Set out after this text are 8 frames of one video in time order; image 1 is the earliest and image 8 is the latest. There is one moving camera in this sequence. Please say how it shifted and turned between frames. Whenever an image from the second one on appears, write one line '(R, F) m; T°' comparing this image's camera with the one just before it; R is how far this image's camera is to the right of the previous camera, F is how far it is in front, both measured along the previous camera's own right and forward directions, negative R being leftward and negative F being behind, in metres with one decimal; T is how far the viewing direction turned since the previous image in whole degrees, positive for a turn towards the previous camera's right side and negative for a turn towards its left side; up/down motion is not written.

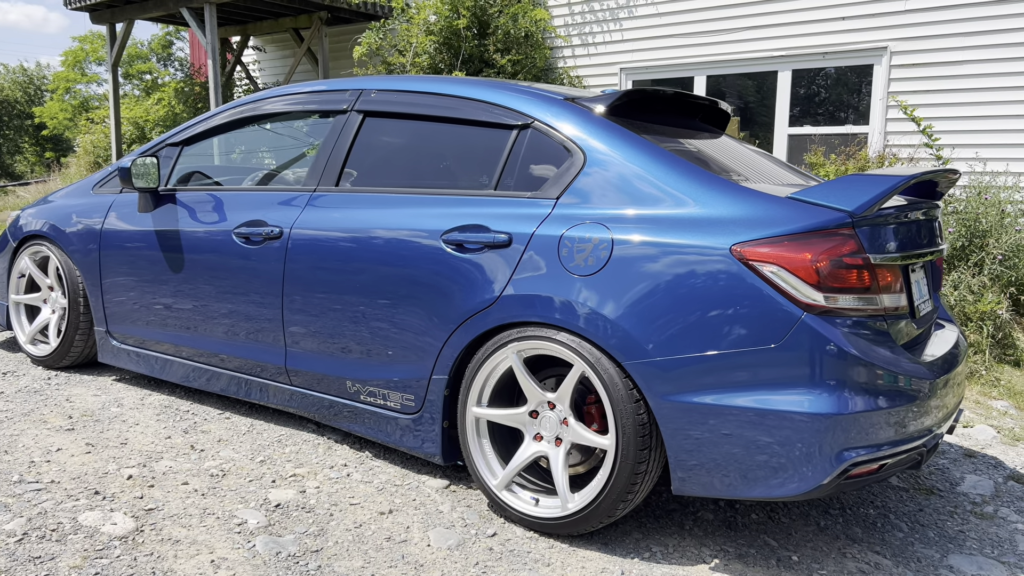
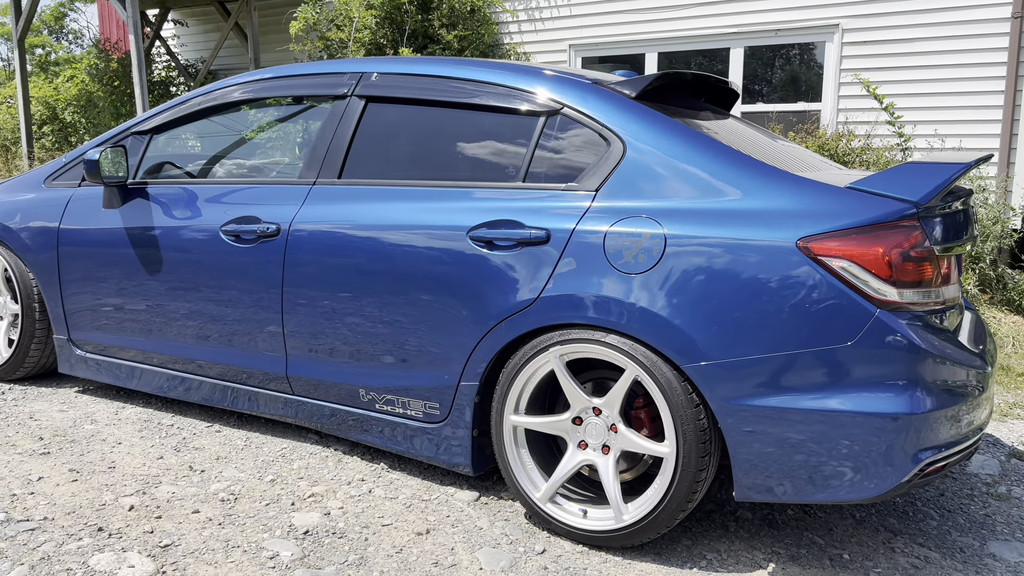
(-0.3, +0.2) m; +6°
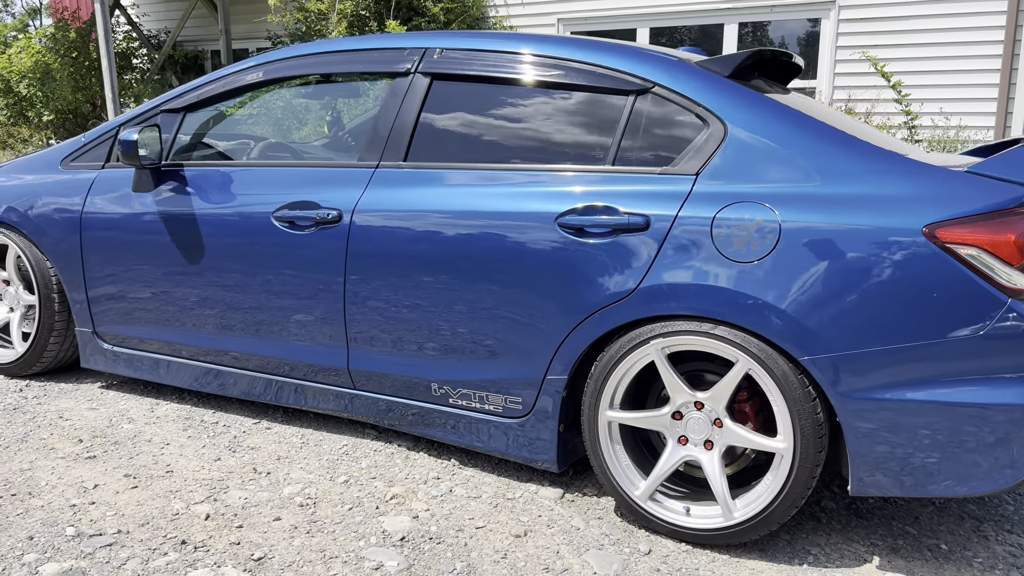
(-0.4, +0.1) m; +4°
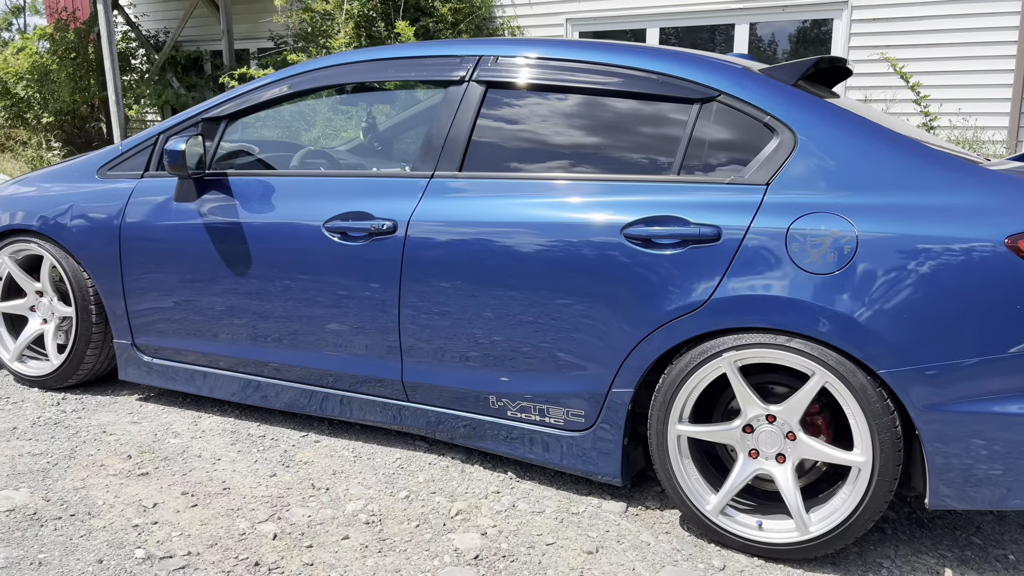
(-0.2, 0.0) m; +1°
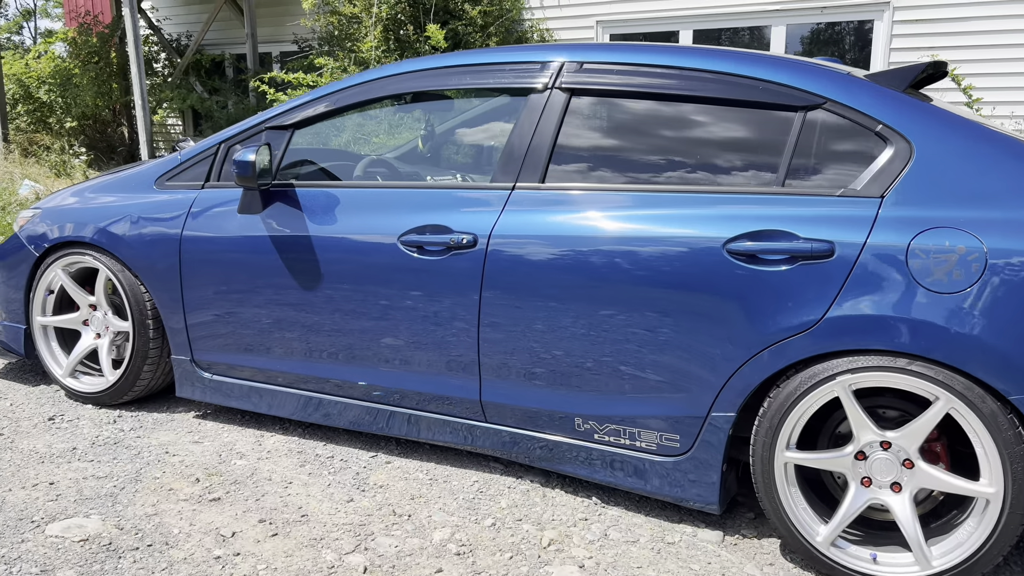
(-0.2, +0.1) m; 0°
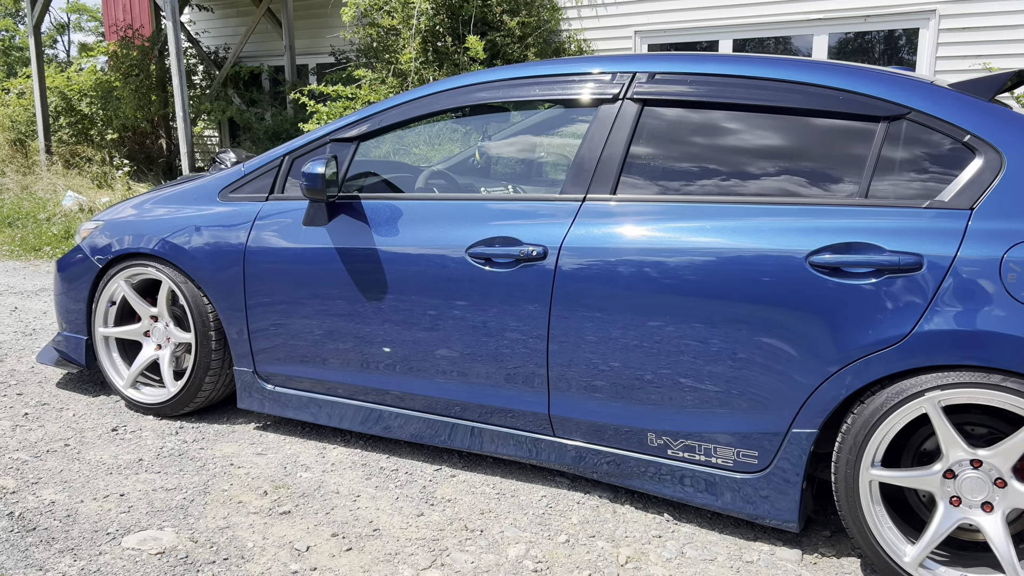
(-0.1, 0.0) m; -2°
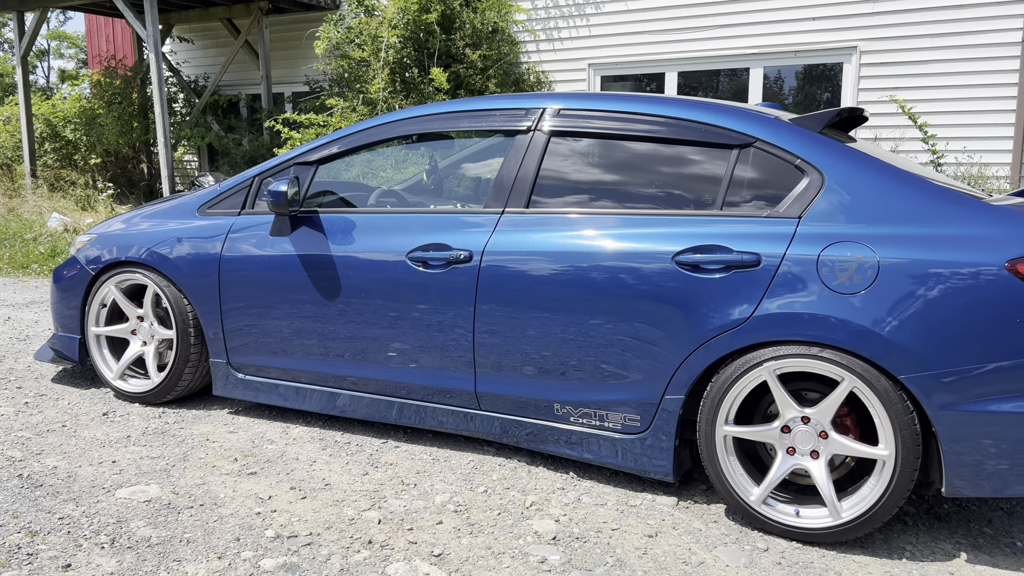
(+0.2, -0.5) m; +1°
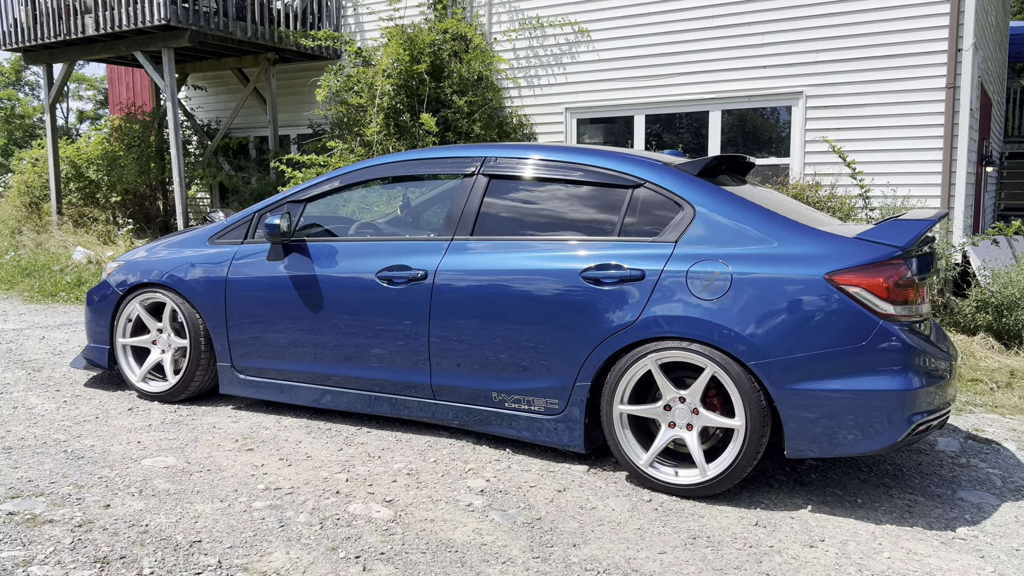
(+0.3, -0.7) m; -1°
